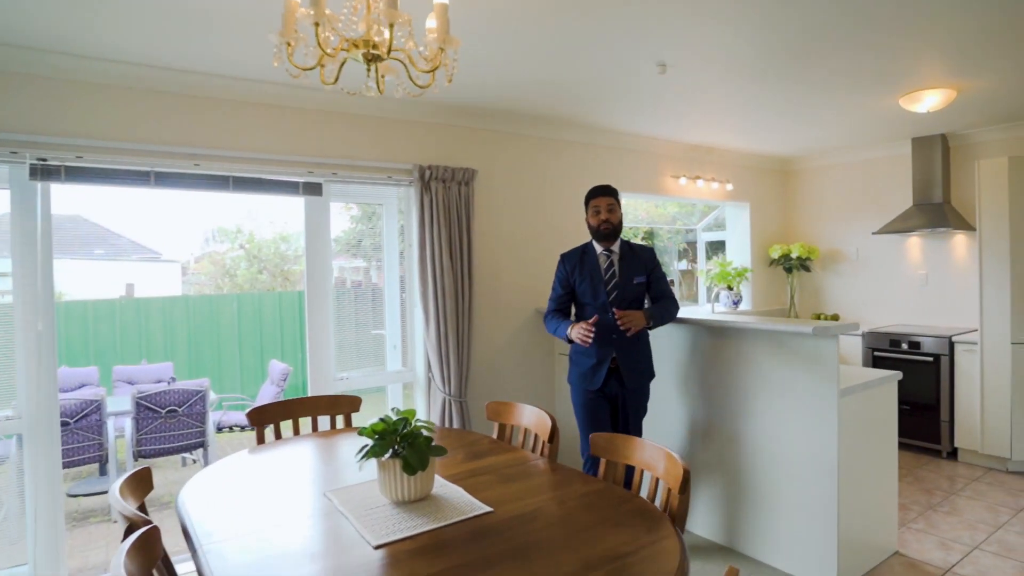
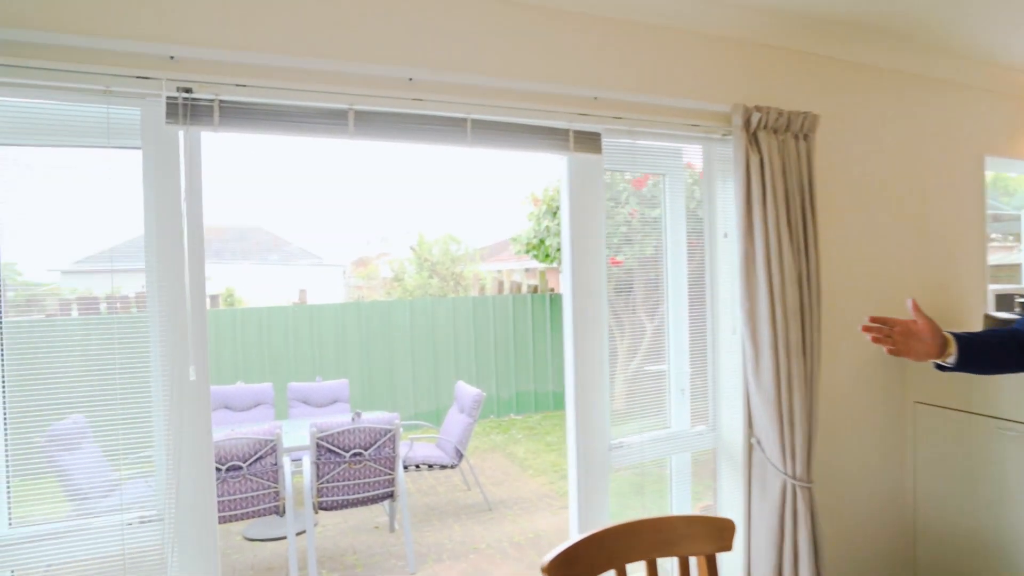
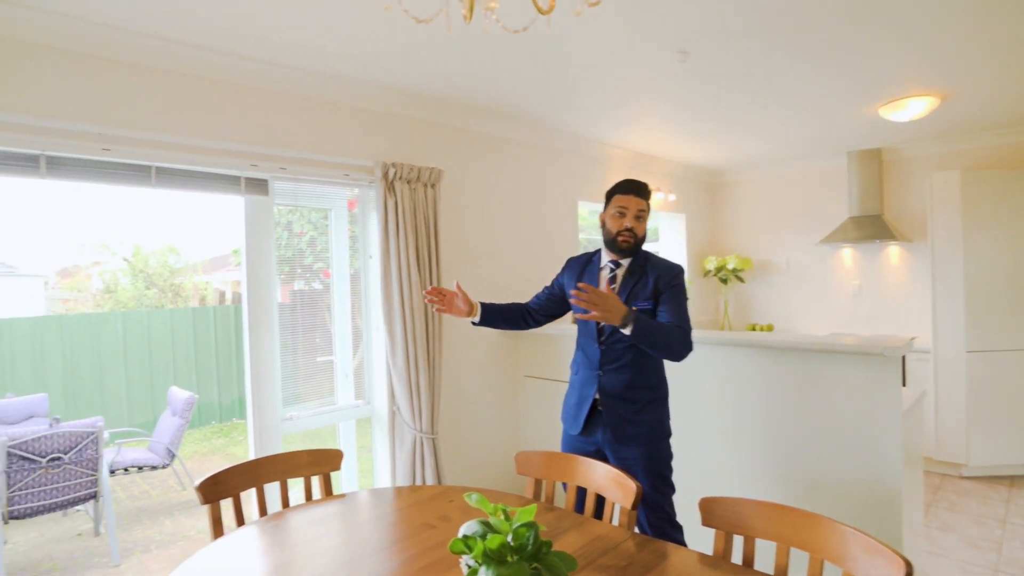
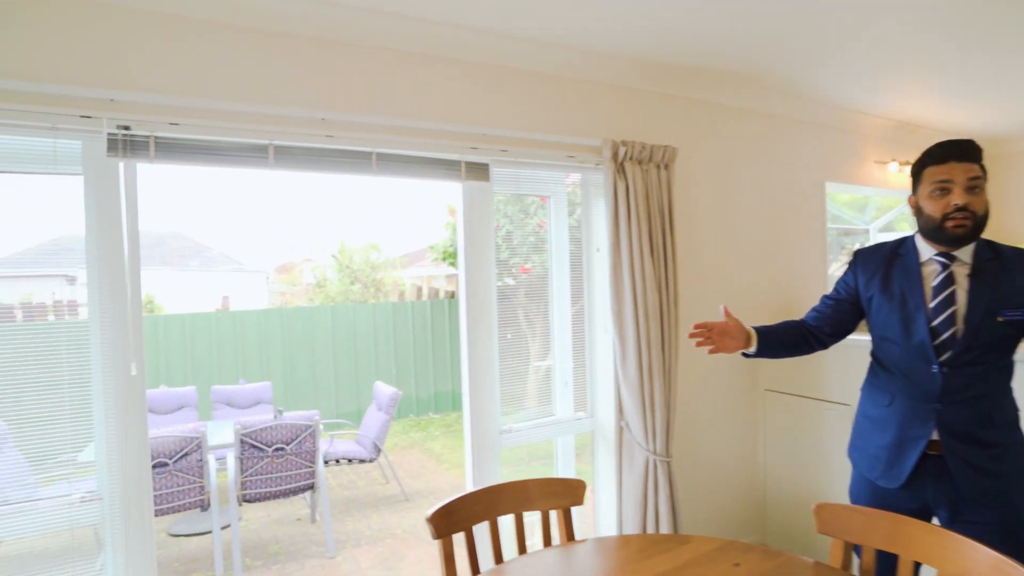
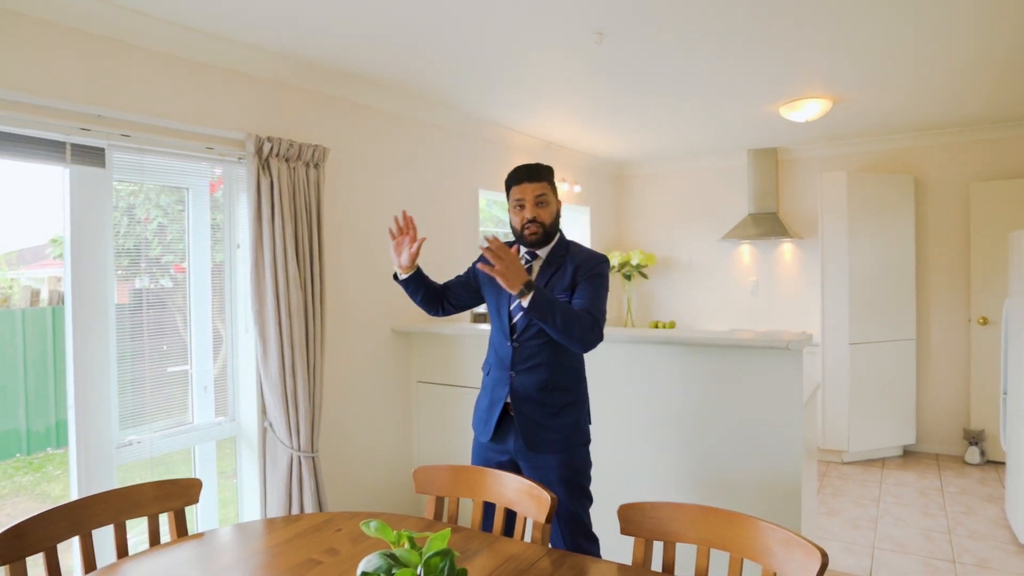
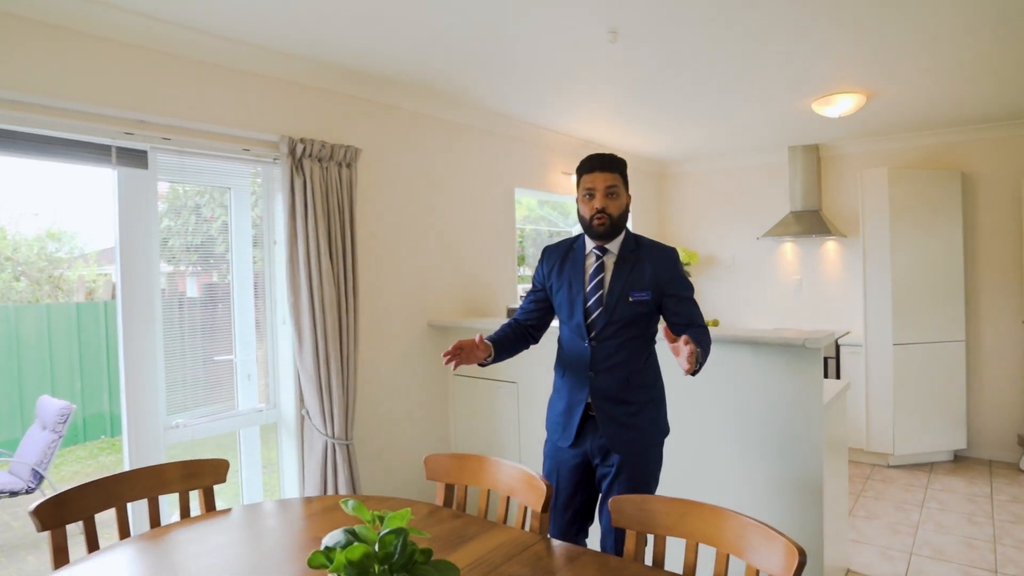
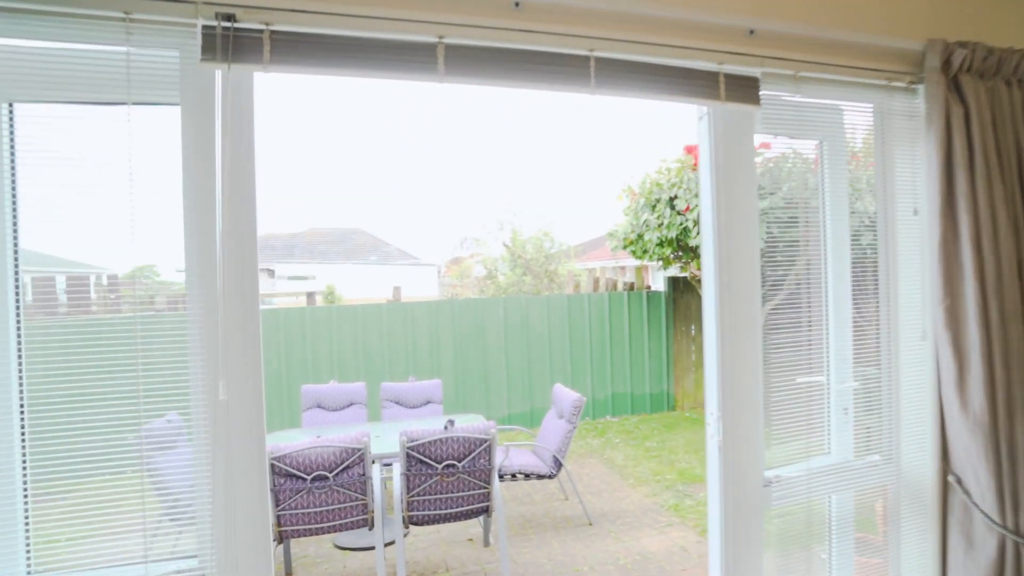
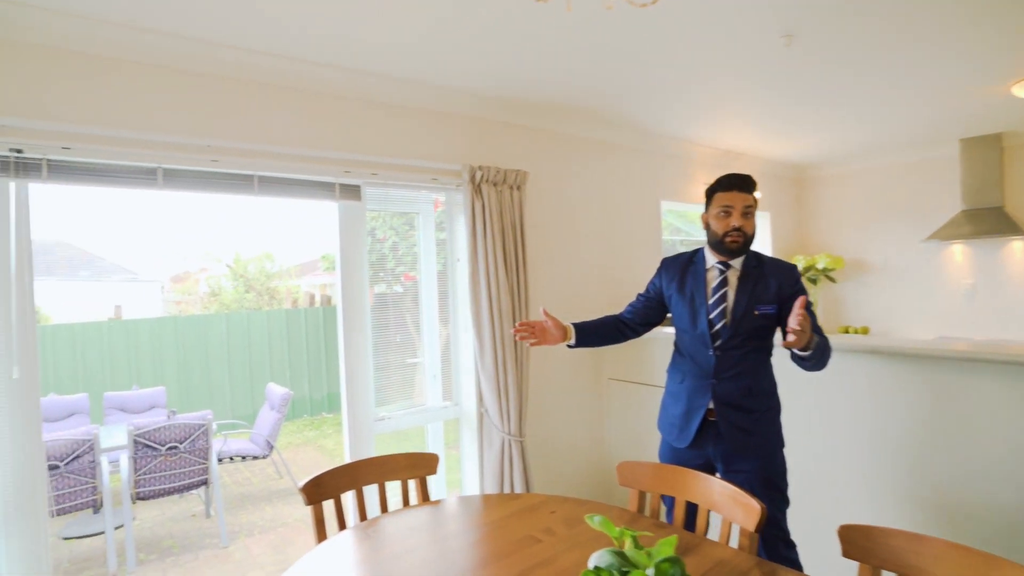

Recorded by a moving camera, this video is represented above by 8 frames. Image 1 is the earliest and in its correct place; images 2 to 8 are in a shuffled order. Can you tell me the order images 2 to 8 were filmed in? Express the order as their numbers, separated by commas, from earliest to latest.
6, 5, 3, 8, 4, 2, 7
